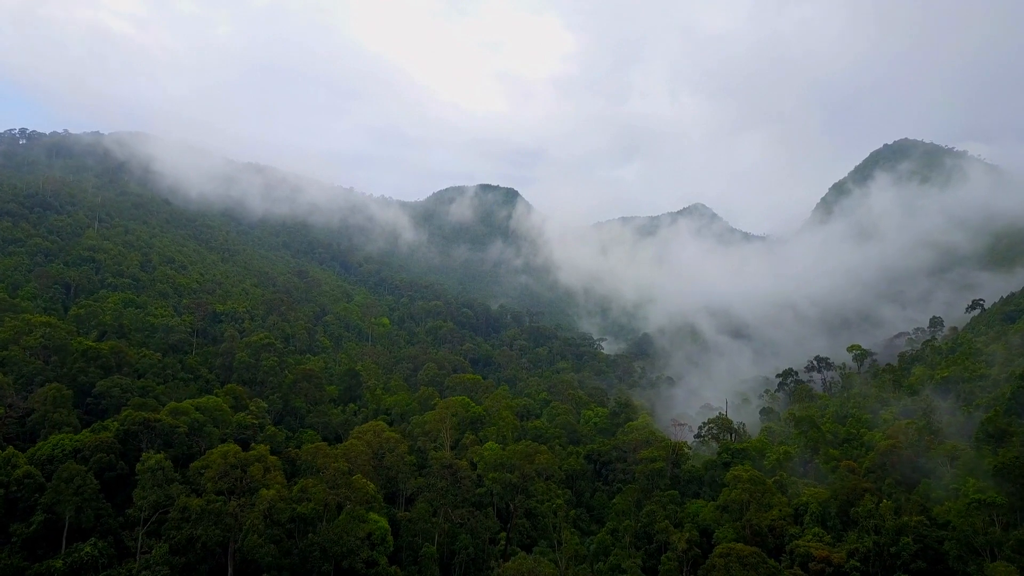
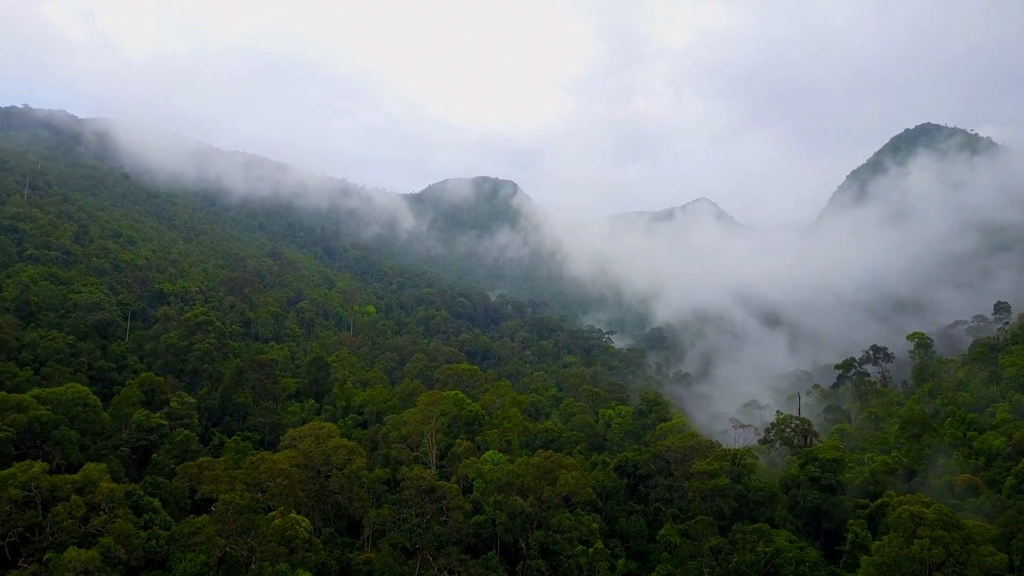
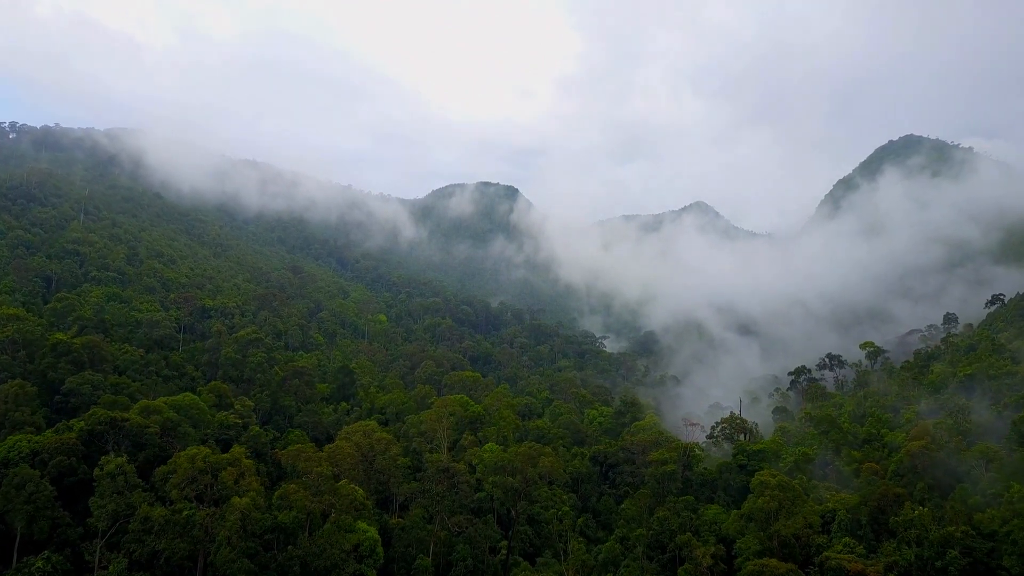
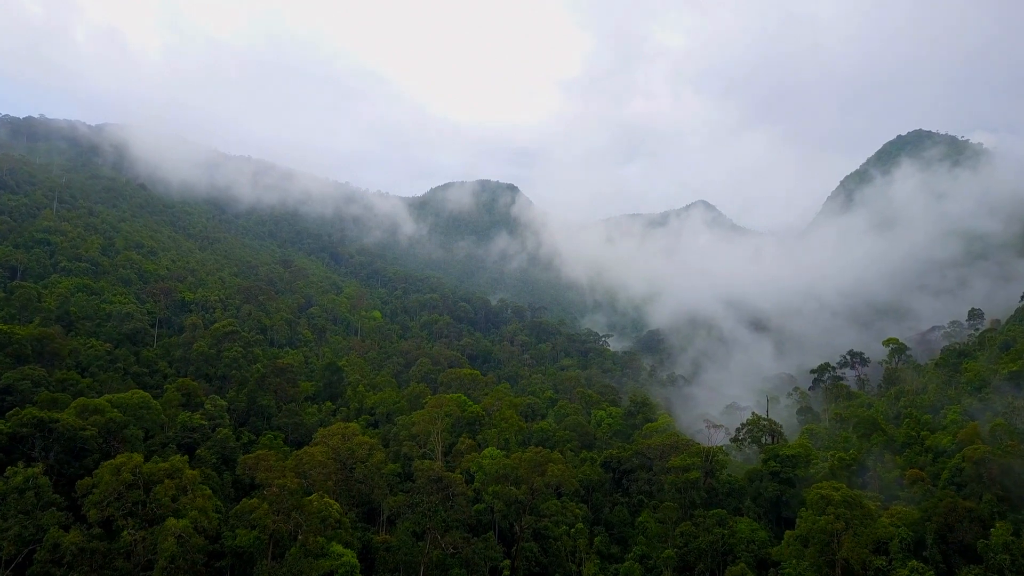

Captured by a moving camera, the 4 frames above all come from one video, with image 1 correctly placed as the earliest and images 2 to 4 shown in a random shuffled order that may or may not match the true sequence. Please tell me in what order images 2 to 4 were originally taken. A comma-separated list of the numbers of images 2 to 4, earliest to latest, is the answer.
3, 4, 2
